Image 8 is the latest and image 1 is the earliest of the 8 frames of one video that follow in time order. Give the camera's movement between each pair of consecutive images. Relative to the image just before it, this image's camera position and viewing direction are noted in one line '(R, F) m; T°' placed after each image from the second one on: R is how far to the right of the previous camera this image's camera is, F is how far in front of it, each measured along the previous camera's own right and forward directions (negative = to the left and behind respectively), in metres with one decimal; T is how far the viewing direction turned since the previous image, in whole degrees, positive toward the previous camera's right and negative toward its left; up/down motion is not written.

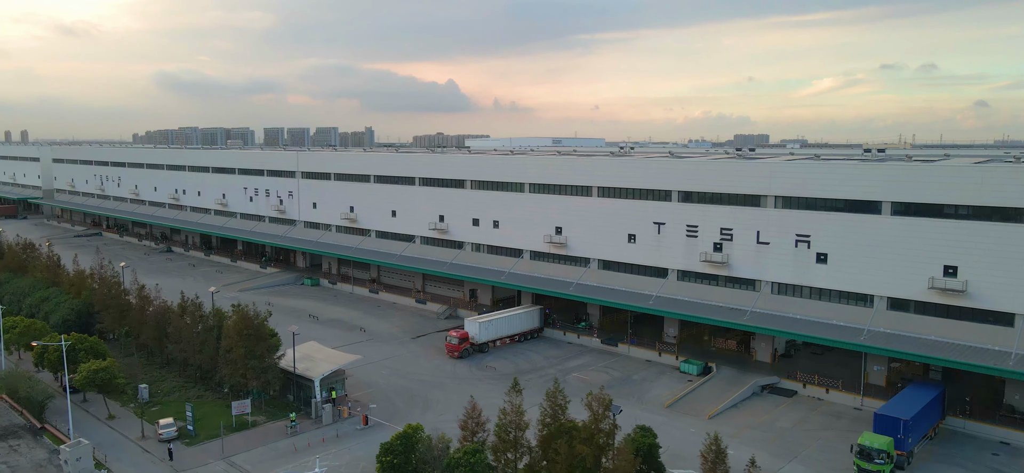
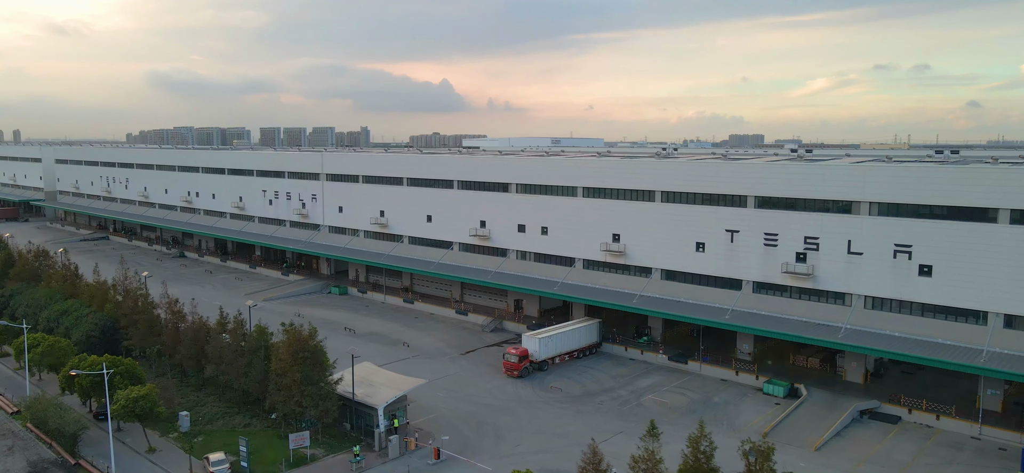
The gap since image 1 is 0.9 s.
(-2.4, +2.4) m; 0°
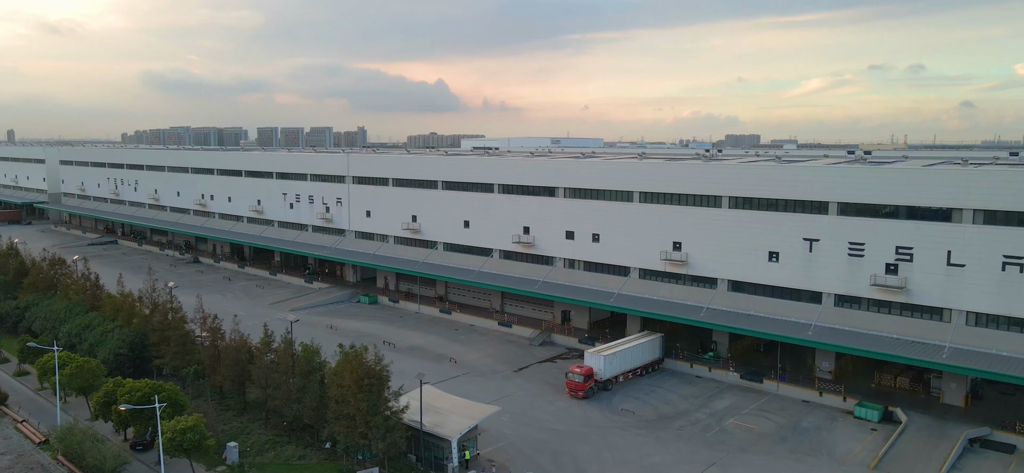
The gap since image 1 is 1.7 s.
(-2.2, +2.1) m; 0°
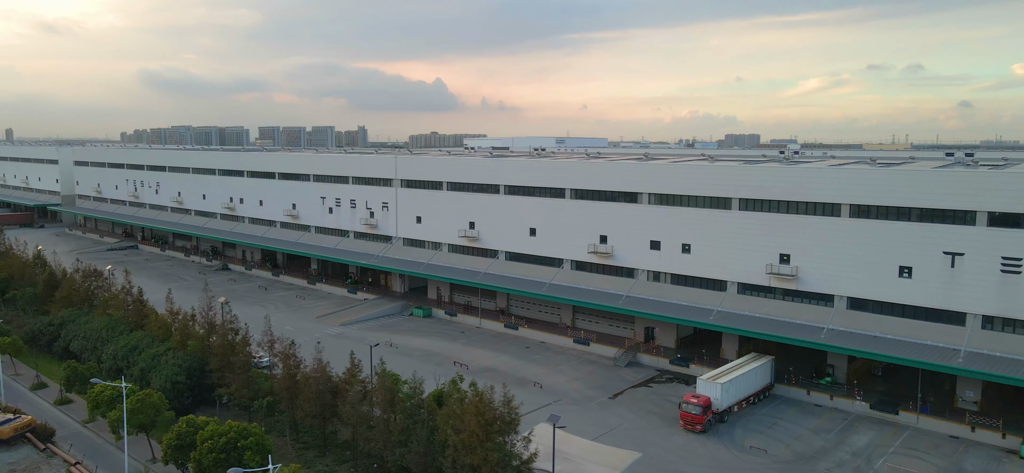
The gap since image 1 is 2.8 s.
(-3.2, +2.9) m; 0°
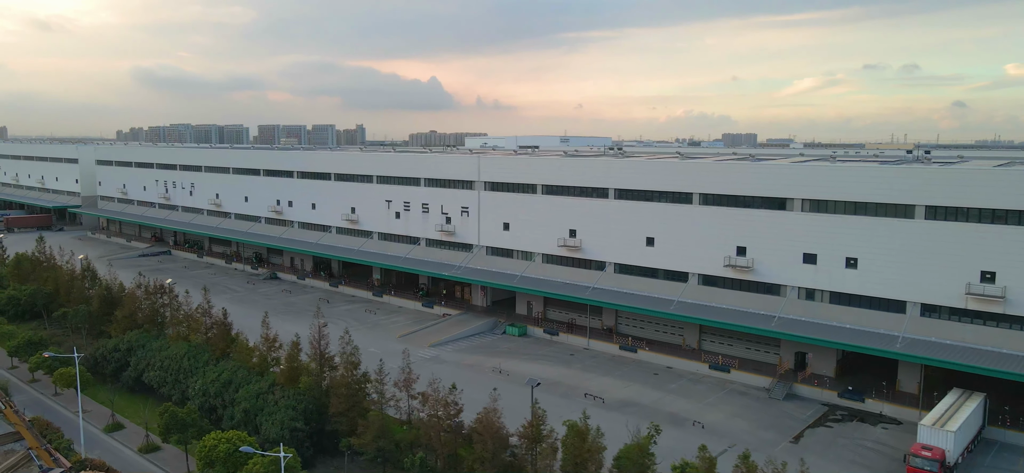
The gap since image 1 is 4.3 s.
(-4.7, +4.1) m; 0°
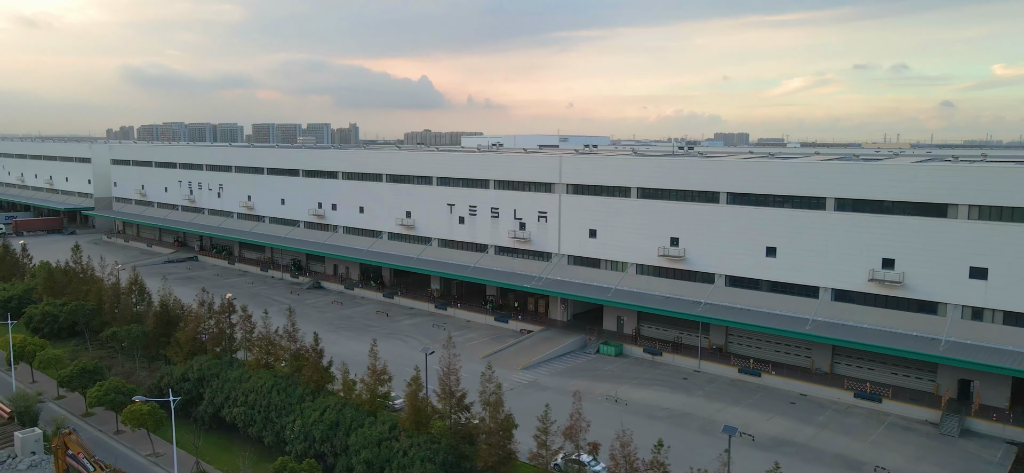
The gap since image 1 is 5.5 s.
(-4.1, +3.5) m; +1°
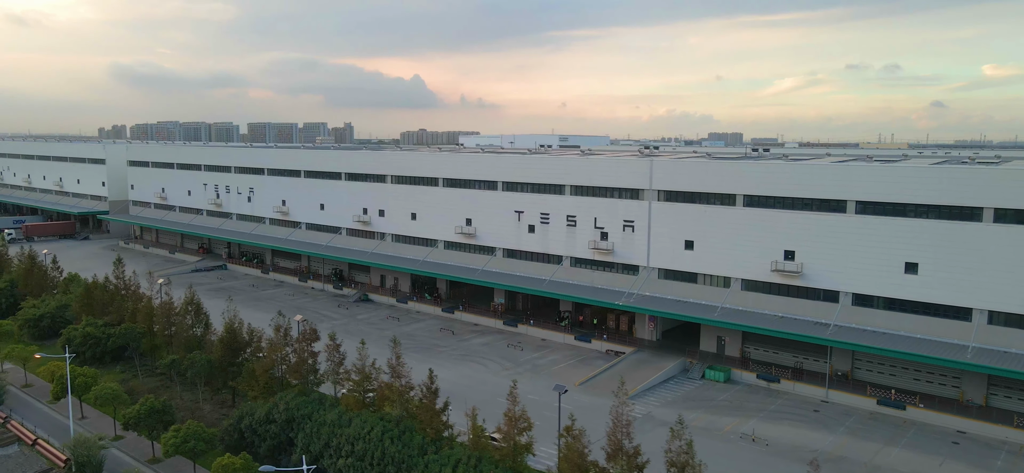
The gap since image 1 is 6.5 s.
(-3.7, +3.2) m; +1°
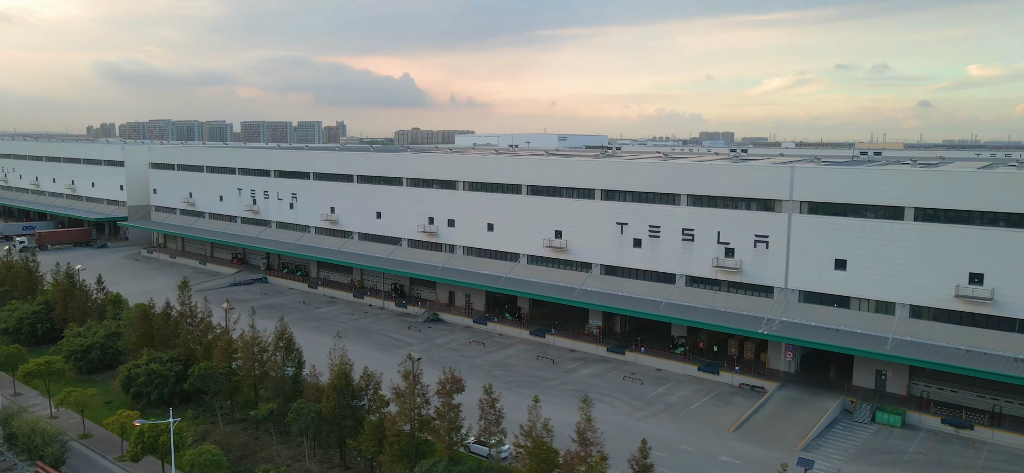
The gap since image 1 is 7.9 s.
(-4.5, +4.2) m; +1°
